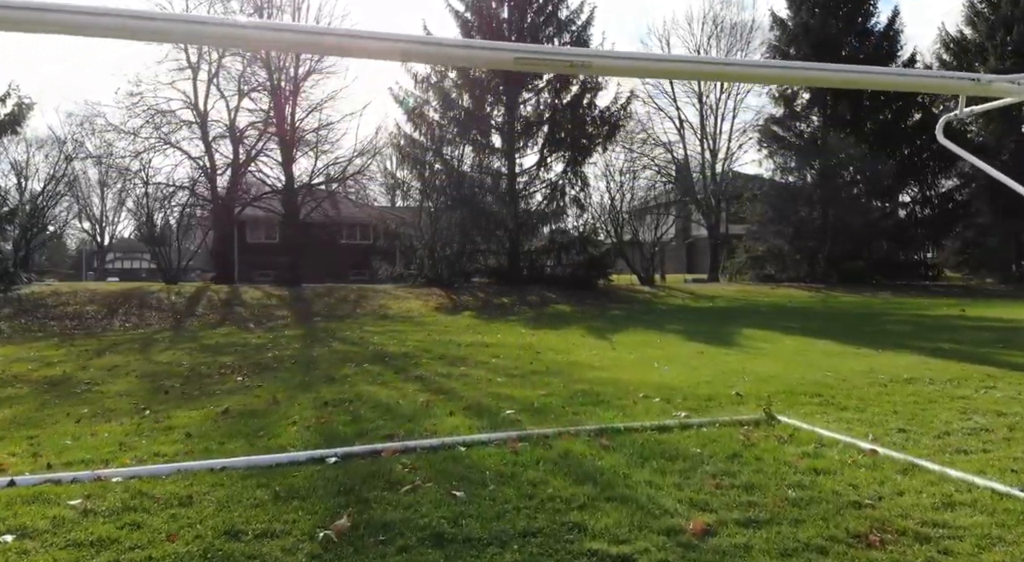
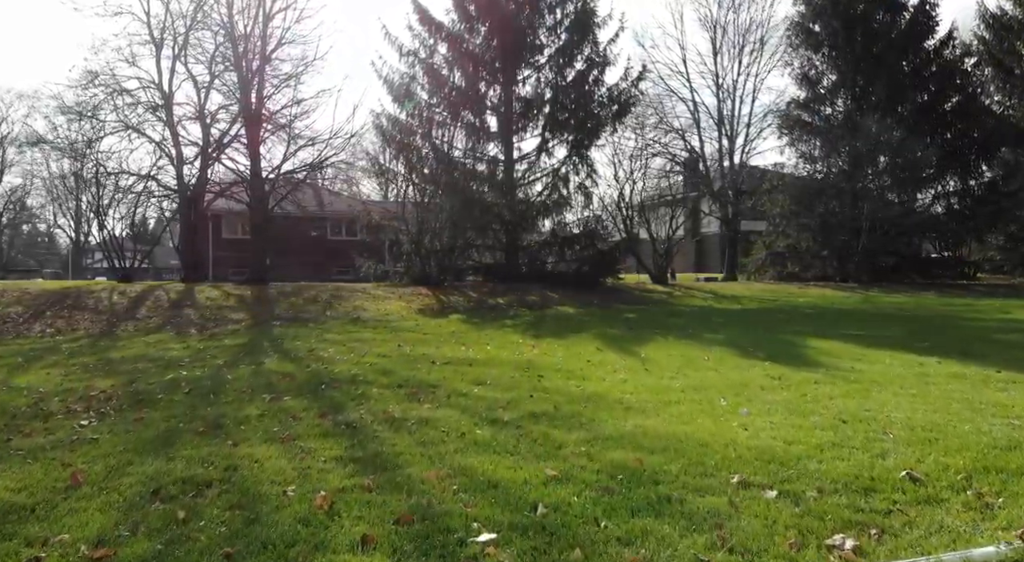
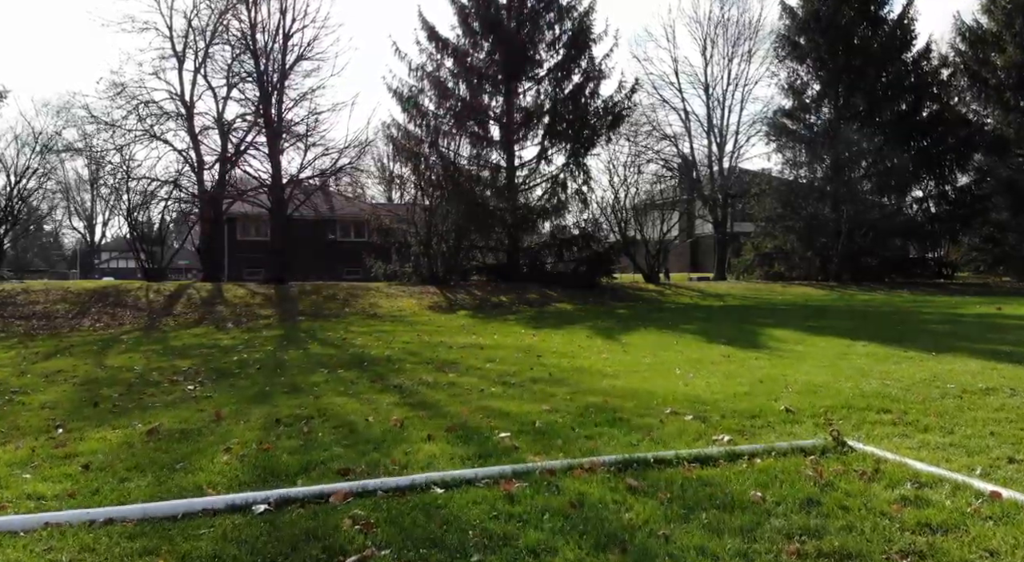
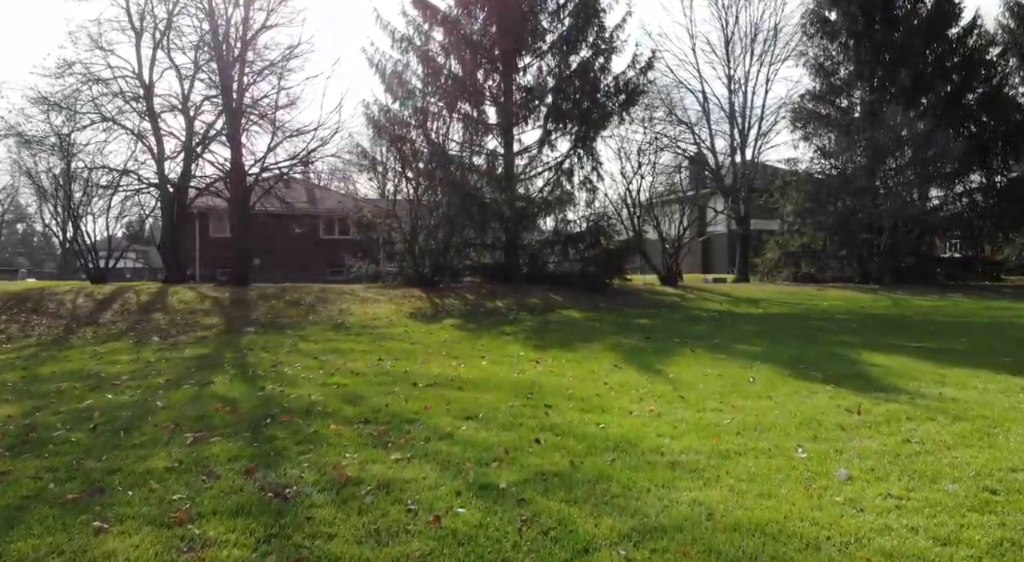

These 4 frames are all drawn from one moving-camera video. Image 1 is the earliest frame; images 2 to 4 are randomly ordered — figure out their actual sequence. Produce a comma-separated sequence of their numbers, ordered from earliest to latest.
3, 2, 4
